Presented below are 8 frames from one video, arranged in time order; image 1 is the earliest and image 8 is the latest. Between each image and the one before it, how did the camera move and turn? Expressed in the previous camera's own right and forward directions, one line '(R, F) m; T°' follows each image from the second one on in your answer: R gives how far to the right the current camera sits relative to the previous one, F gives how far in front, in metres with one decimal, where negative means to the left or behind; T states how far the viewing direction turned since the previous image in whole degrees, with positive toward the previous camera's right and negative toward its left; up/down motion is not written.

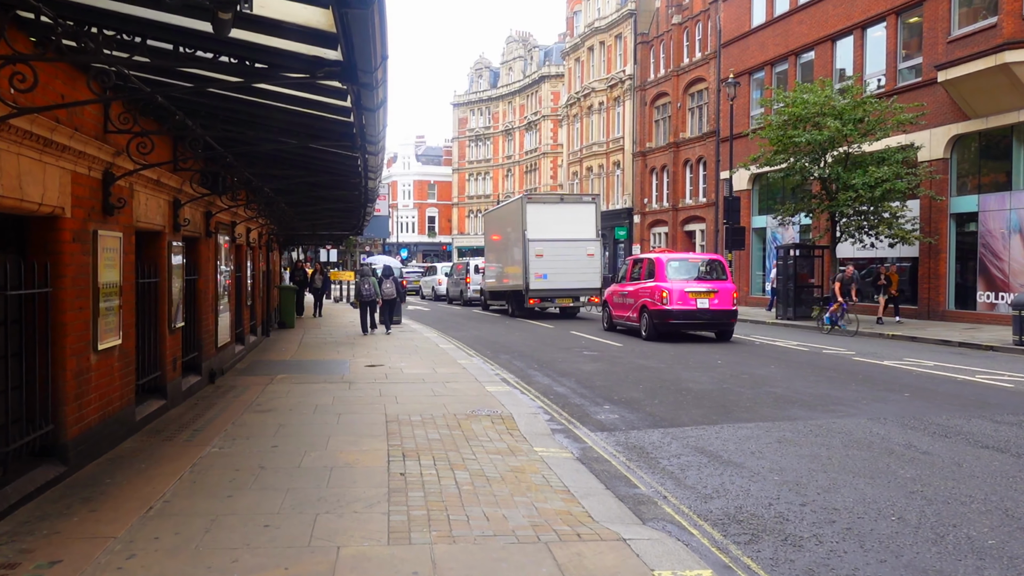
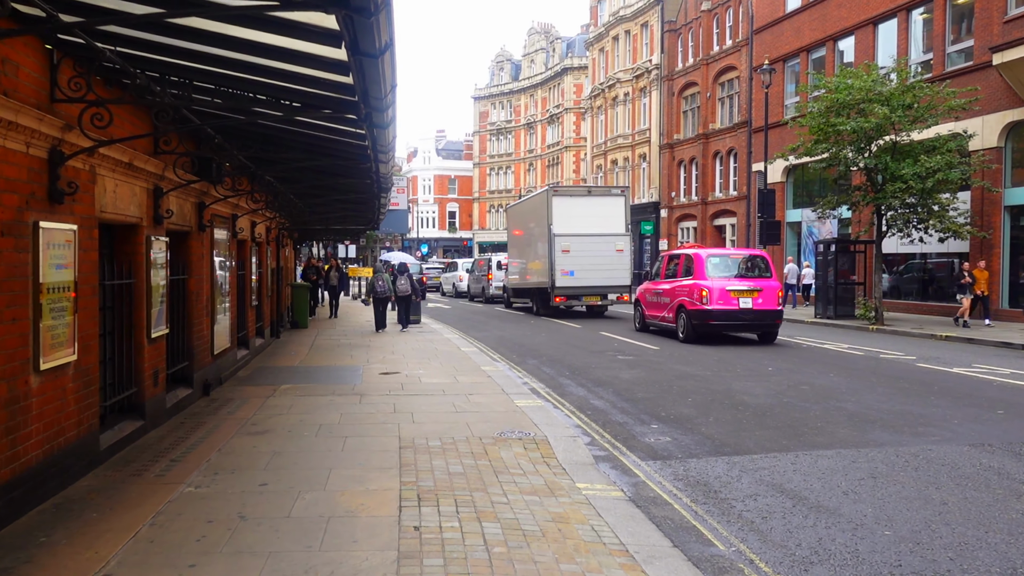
(-0.1, +1.3) m; -1°
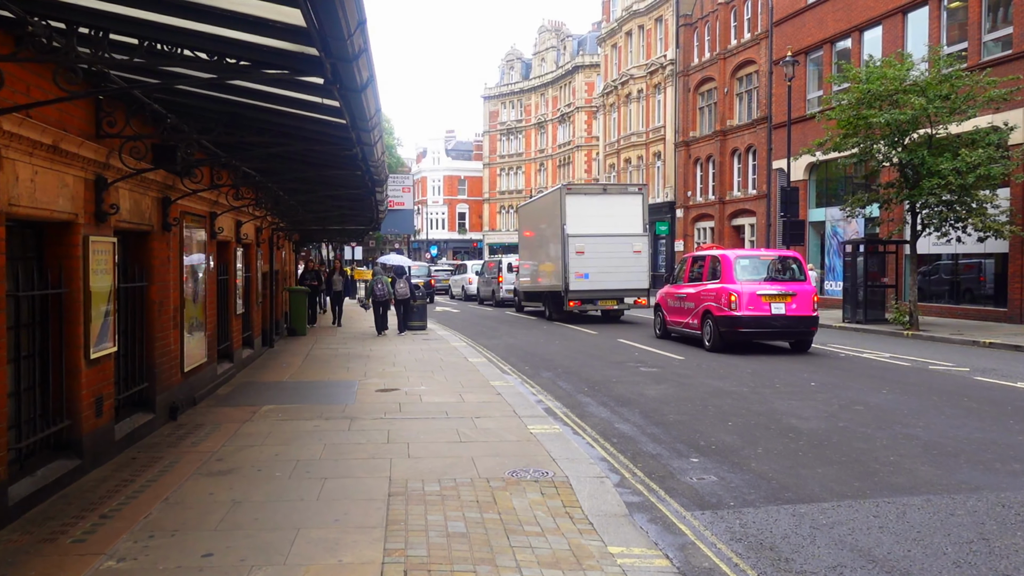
(0.0, +1.3) m; -1°
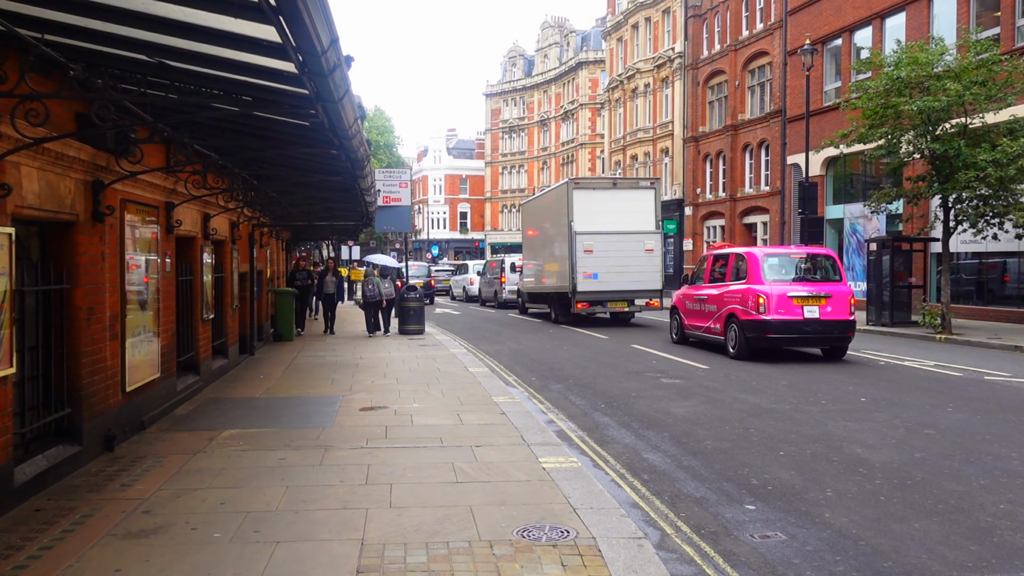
(0.0, +1.5) m; 0°
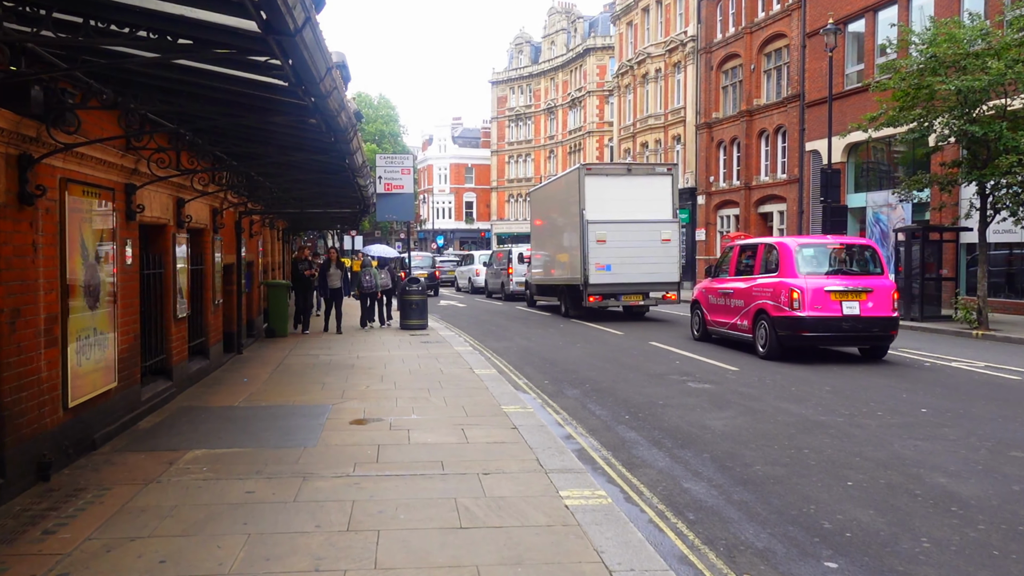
(-0.1, +1.2) m; 0°
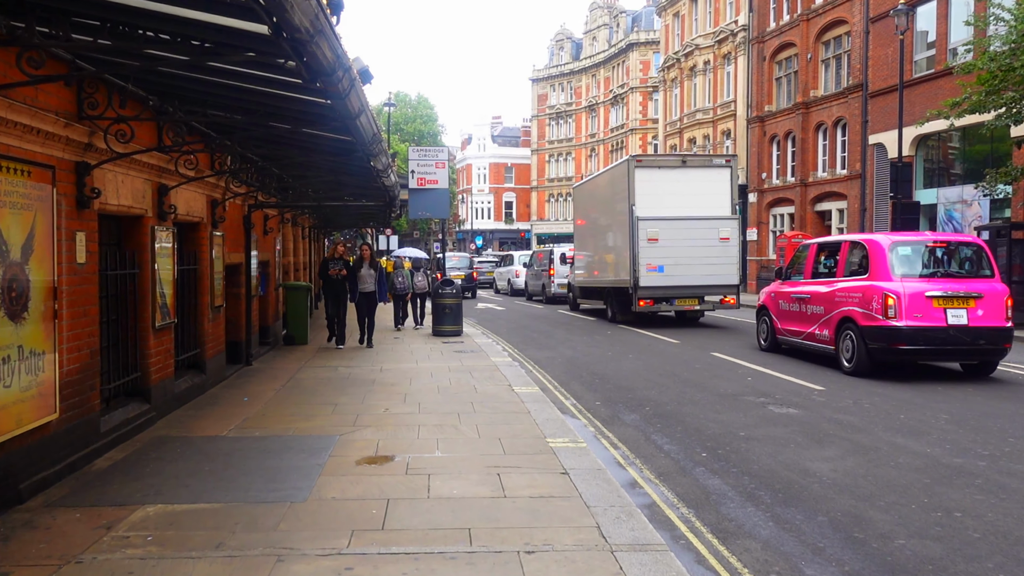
(-0.1, +1.7) m; -2°
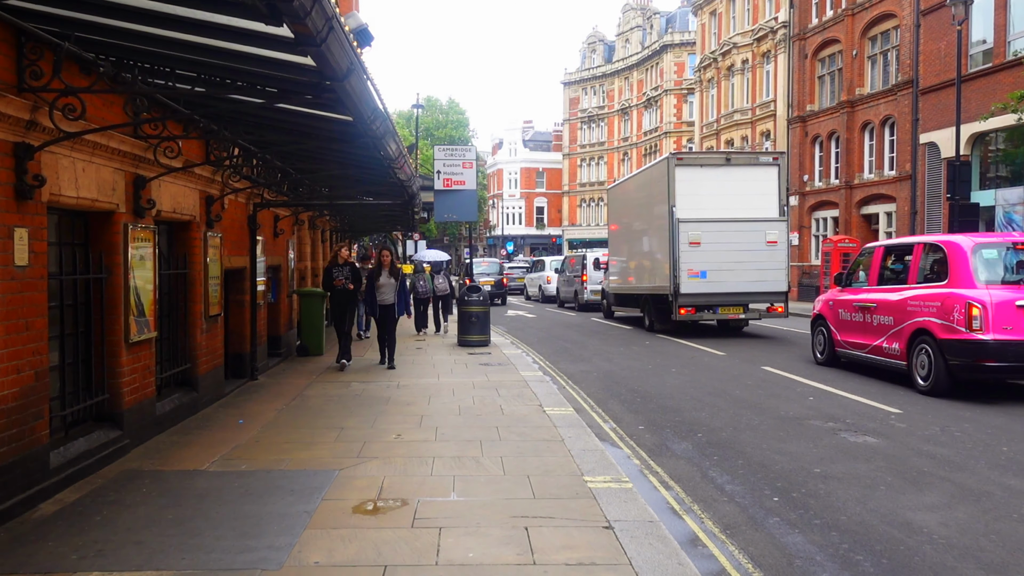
(0.0, +1.2) m; -2°
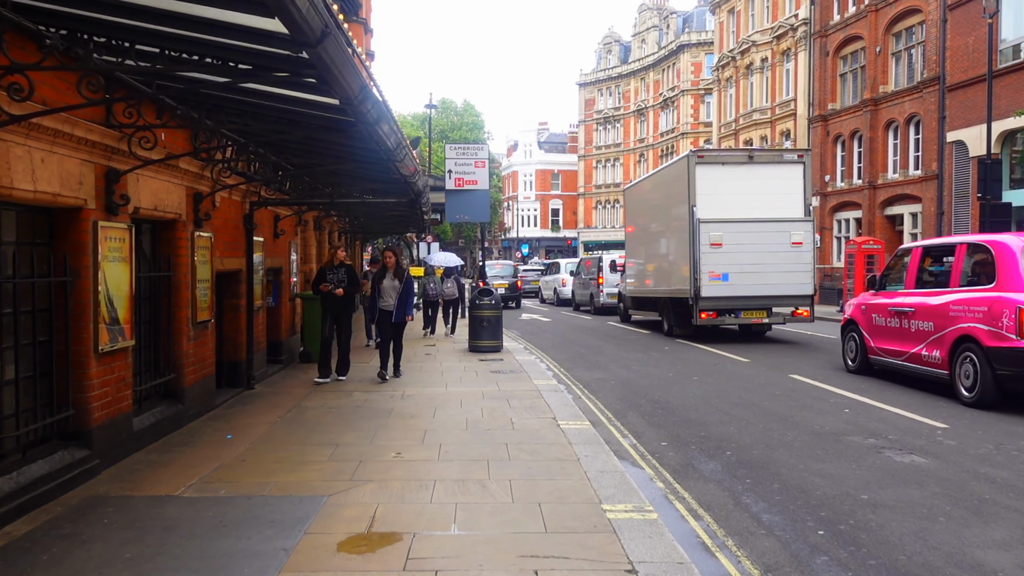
(0.0, +0.7) m; -1°
